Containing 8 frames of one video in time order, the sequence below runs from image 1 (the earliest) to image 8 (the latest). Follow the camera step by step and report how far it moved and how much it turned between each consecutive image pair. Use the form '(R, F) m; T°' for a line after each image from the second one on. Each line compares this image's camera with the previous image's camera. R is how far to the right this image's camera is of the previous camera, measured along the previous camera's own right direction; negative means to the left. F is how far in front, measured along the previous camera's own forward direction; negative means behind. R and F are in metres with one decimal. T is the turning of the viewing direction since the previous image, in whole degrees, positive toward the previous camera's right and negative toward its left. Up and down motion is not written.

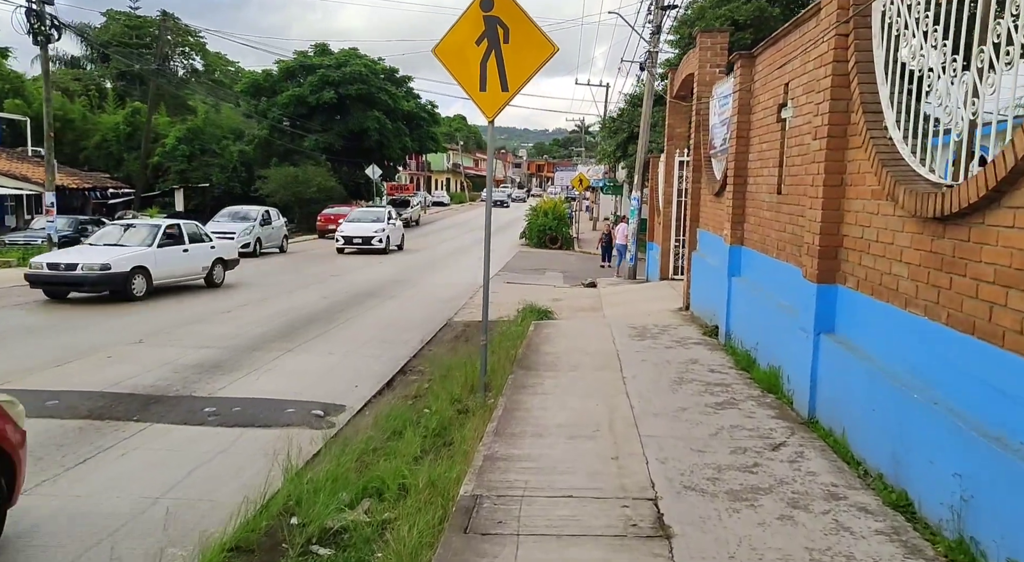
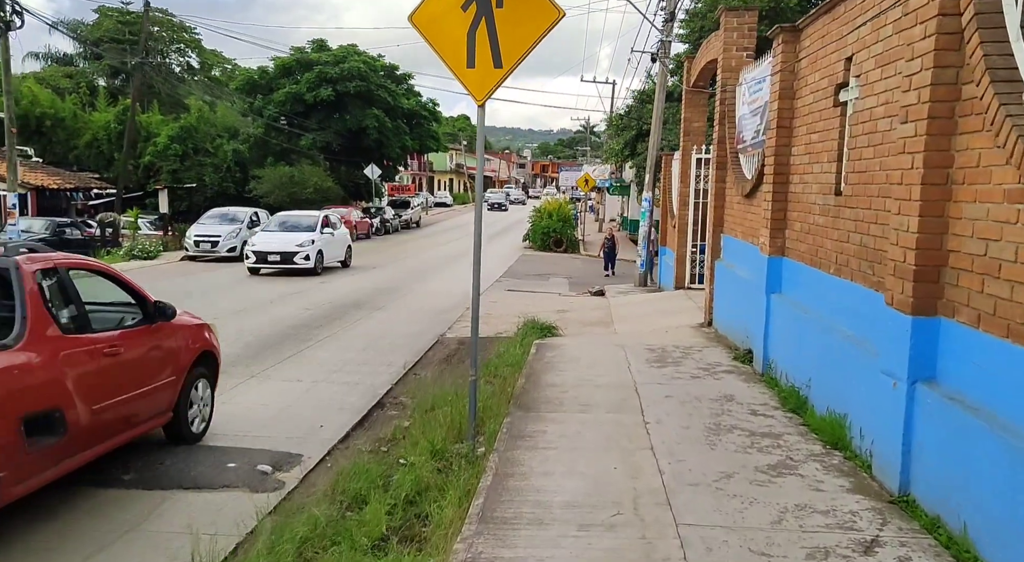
(+0.1, +1.5) m; 0°
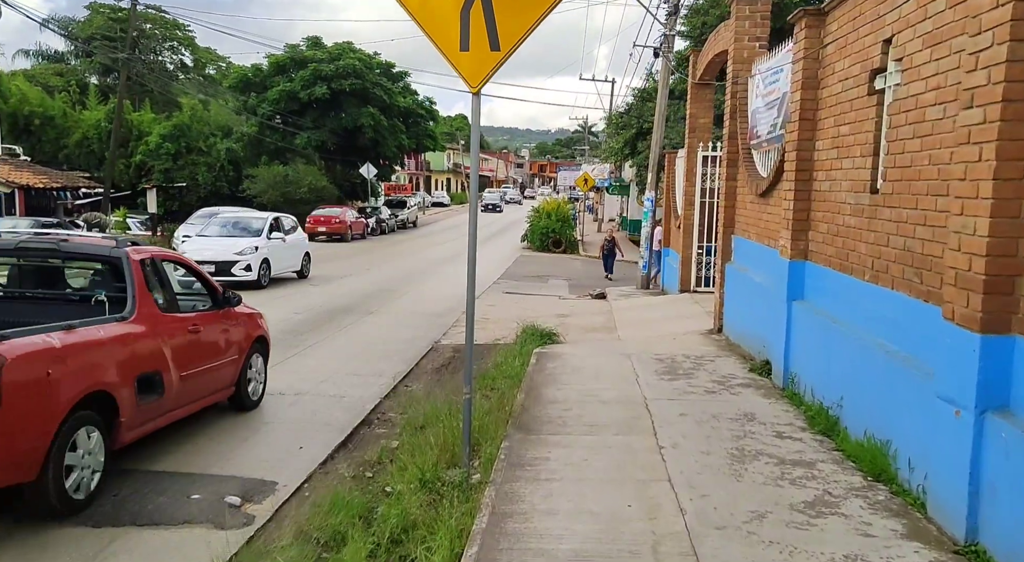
(0.0, +0.7) m; 0°
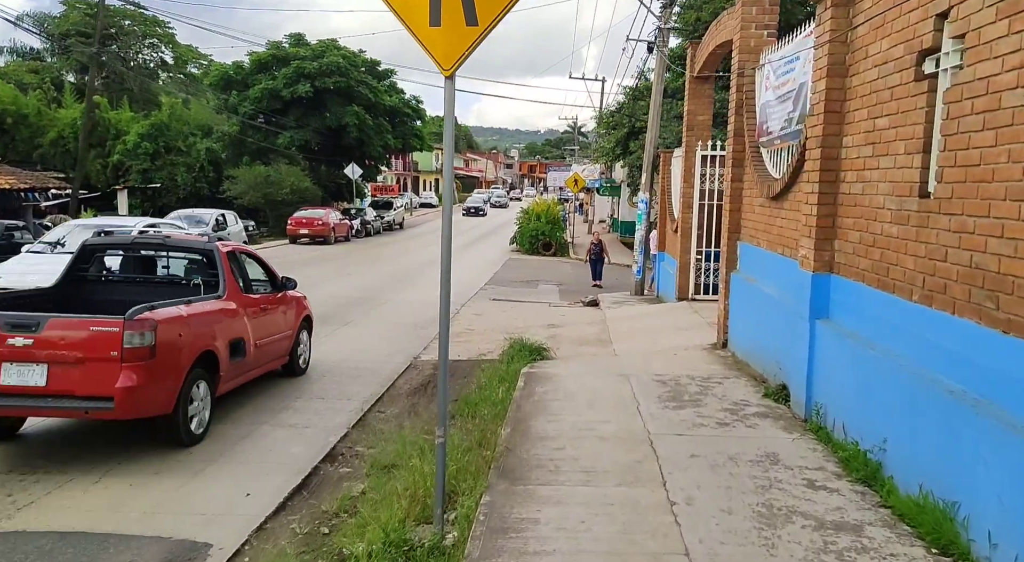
(0.0, +1.0) m; +1°
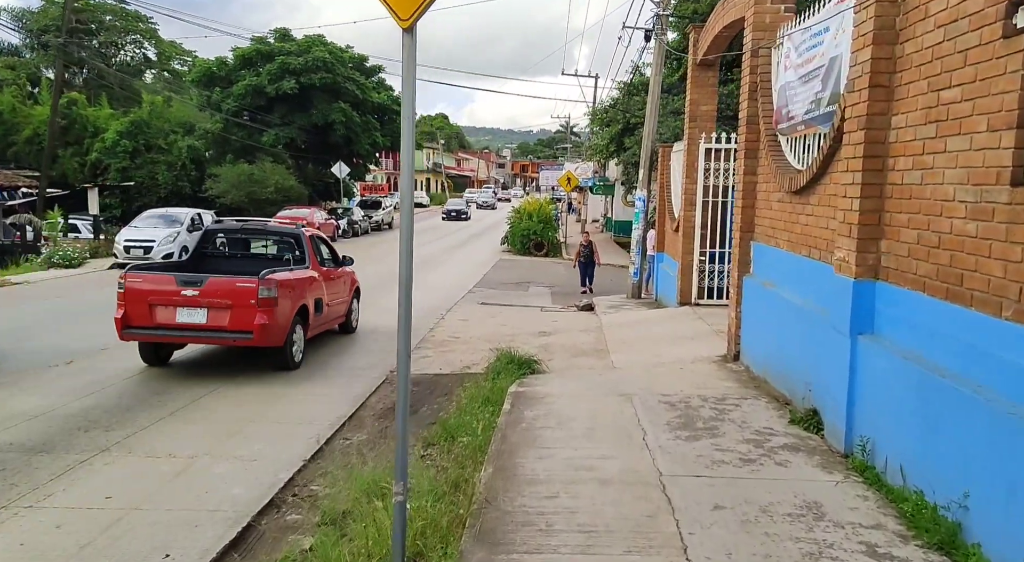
(+0.1, +1.1) m; 0°
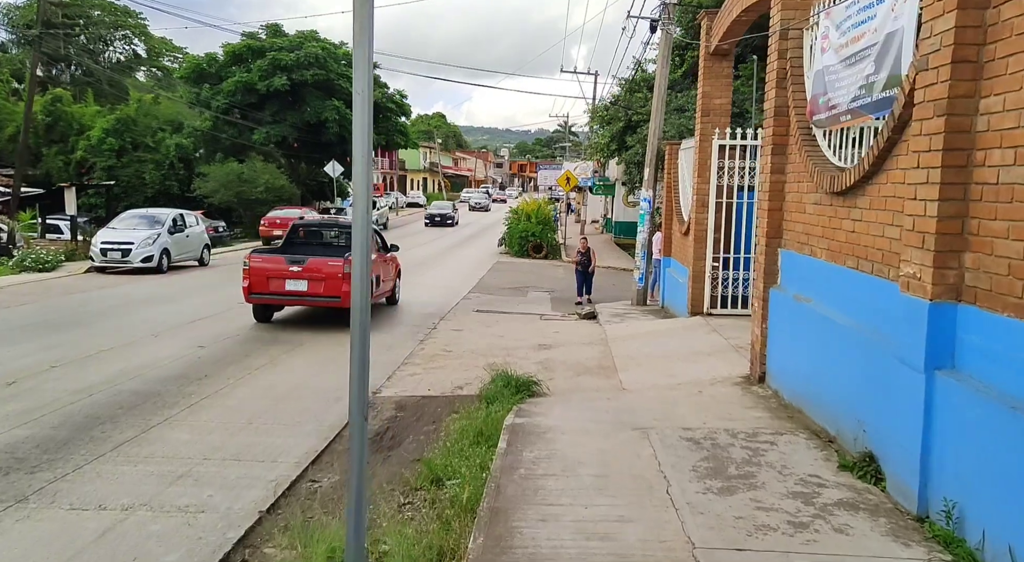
(0.0, +1.1) m; 0°
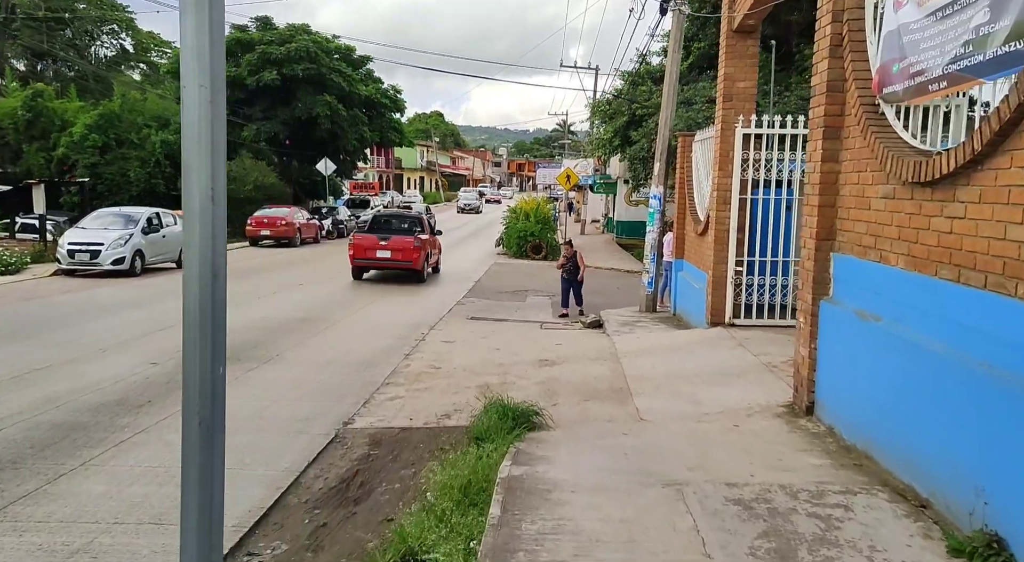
(0.0, +1.4) m; 0°
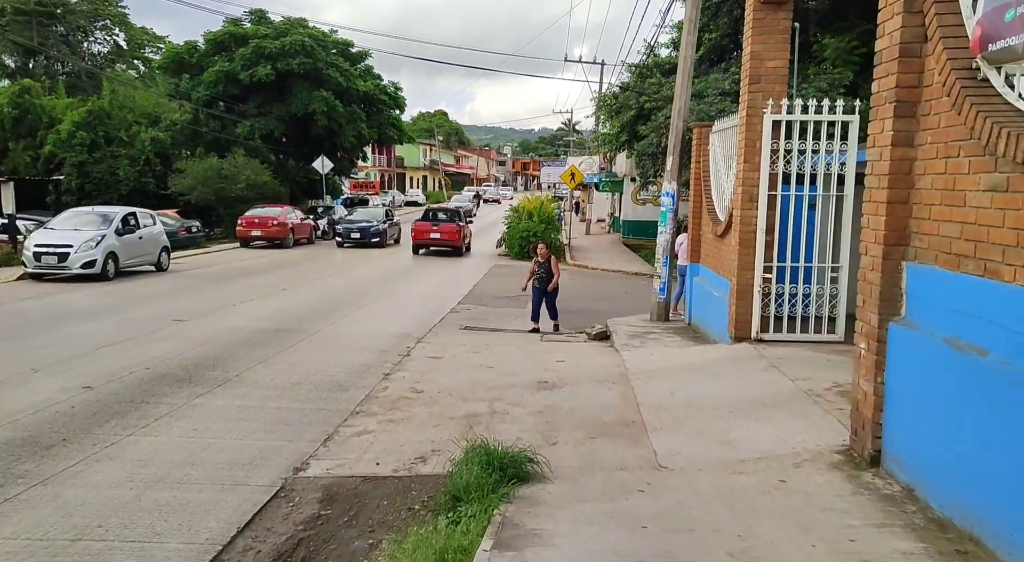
(+0.1, +1.4) m; 0°
